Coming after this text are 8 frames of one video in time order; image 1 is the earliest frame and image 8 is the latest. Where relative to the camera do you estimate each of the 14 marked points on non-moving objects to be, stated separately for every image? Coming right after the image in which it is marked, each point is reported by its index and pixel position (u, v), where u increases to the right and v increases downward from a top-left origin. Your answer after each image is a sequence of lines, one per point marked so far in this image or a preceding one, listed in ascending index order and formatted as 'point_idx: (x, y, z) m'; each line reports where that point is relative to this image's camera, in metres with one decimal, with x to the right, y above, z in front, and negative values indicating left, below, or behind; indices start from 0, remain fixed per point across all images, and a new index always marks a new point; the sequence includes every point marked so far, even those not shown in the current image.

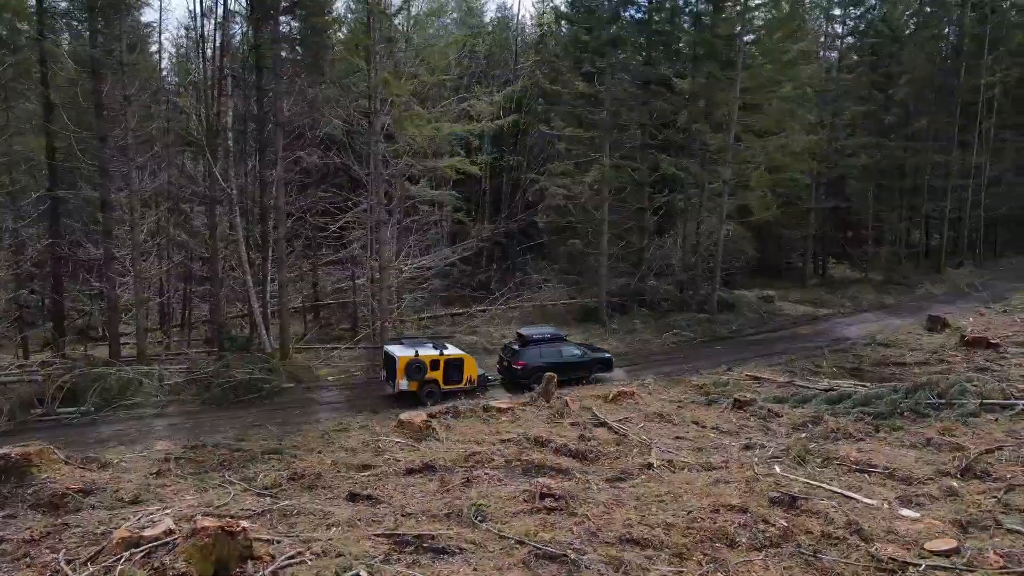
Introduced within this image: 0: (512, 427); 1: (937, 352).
0: (0.0, -2.2, +11.1) m
1: (+9.8, -1.5, +16.3) m
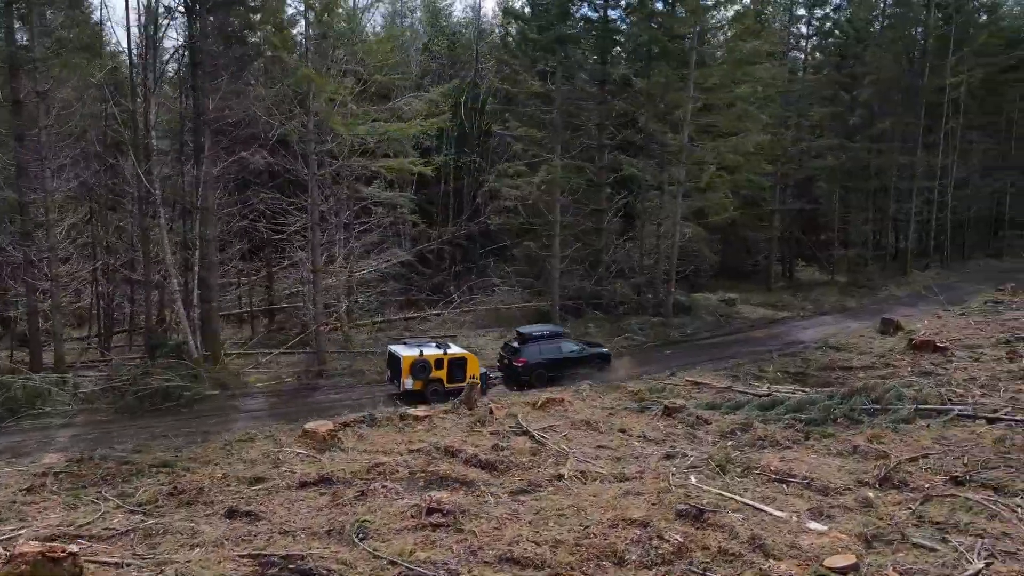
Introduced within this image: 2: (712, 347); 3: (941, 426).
0: (-1.3, -2.2, +10.7) m
1: (+8.5, -1.5, +16.0) m
2: (+5.4, -1.6, +18.8) m
3: (+6.9, -2.2, +11.4) m
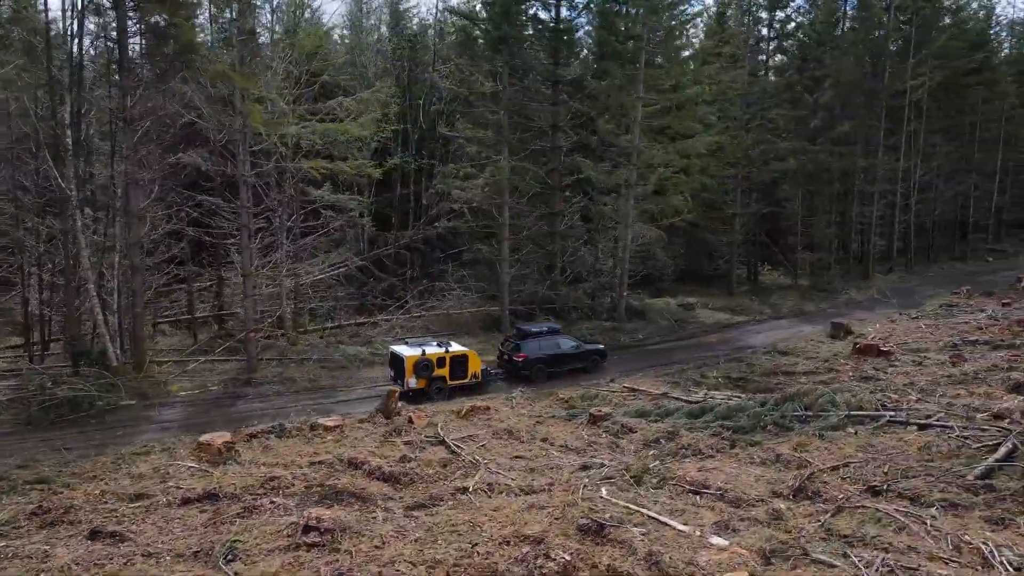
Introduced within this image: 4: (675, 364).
0: (-2.6, -2.3, +10.2) m
1: (+7.1, -1.6, +15.8) m
2: (+3.9, -1.7, +18.5) m
3: (+5.6, -2.3, +11.1) m
4: (+4.0, -1.8, +17.1) m
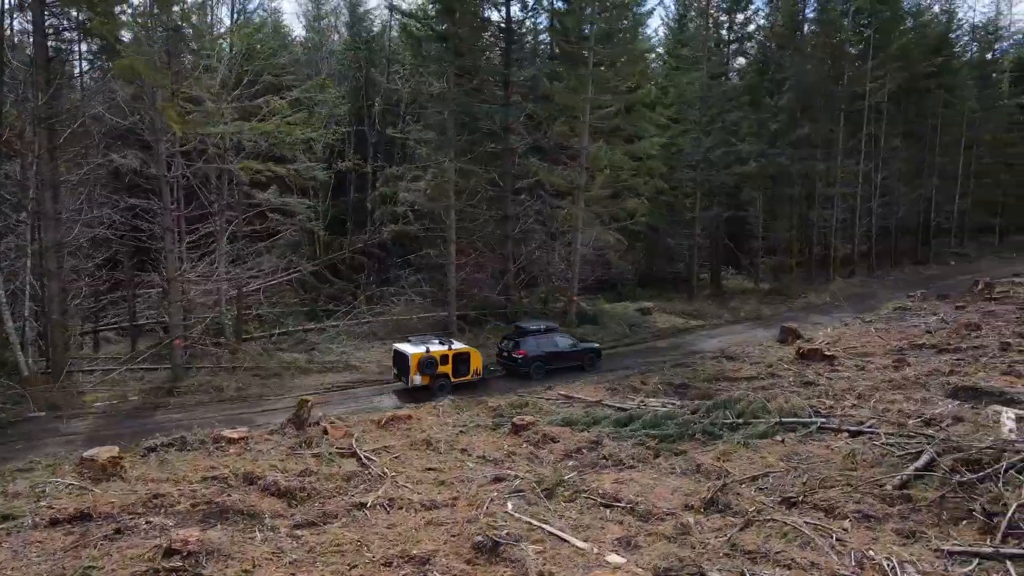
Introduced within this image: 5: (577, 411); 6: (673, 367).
0: (-3.8, -2.4, +9.7) m
1: (+5.7, -1.7, +15.5) m
2: (+2.5, -1.8, +18.1) m
3: (+4.3, -2.3, +10.7) m
4: (+2.6, -1.9, +16.7) m
5: (+1.2, -2.2, +12.4) m
6: (+3.8, -1.8, +16.5) m
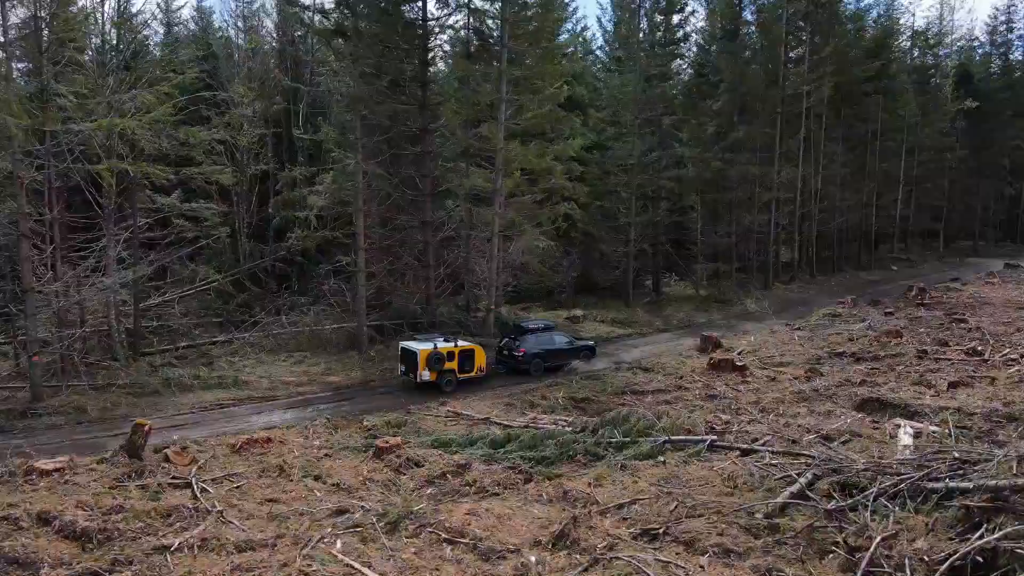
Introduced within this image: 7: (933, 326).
0: (-5.7, -2.5, +8.6) m
1: (+3.6, -1.9, +14.7) m
2: (+0.3, -2.0, +17.2) m
3: (+2.4, -2.4, +9.9) m
4: (+0.4, -2.1, +15.8) m
5: (-0.9, -2.3, +11.5) m
6: (+1.6, -2.0, +15.6) m
7: (+10.9, -1.0, +18.2) m
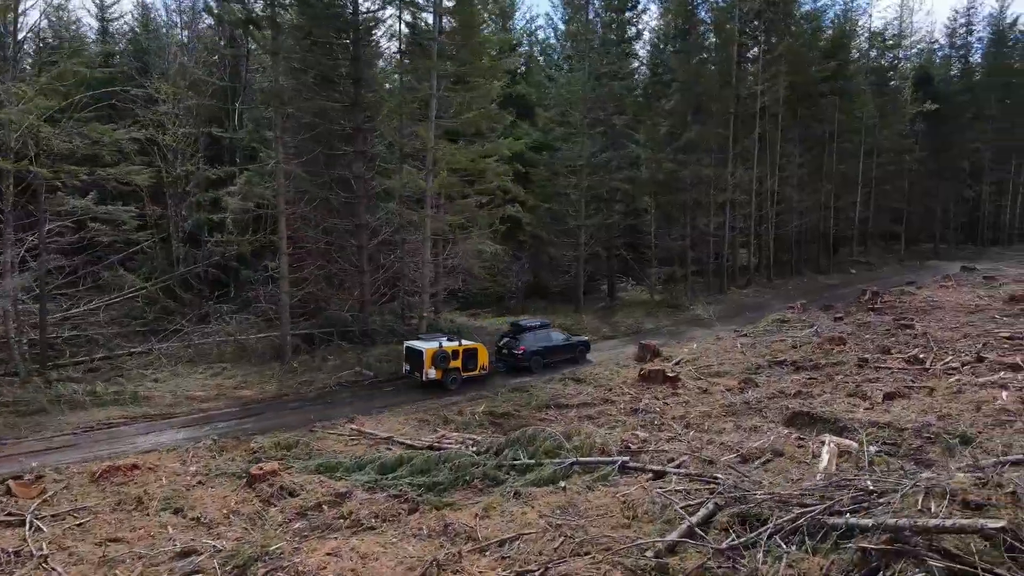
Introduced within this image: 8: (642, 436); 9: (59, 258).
0: (-7.1, -2.7, +7.5) m
1: (+2.0, -2.0, +13.9) m
2: (-1.4, -2.1, +16.3) m
3: (+0.9, -2.5, +9.1) m
4: (-1.2, -2.3, +14.9) m
5: (-2.4, -2.5, +10.5) m
6: (0.0, -2.2, +14.7) m
7: (+9.2, -1.1, +17.6) m
8: (+2.1, -2.3, +11.0) m
9: (-12.6, +0.8, +19.5) m
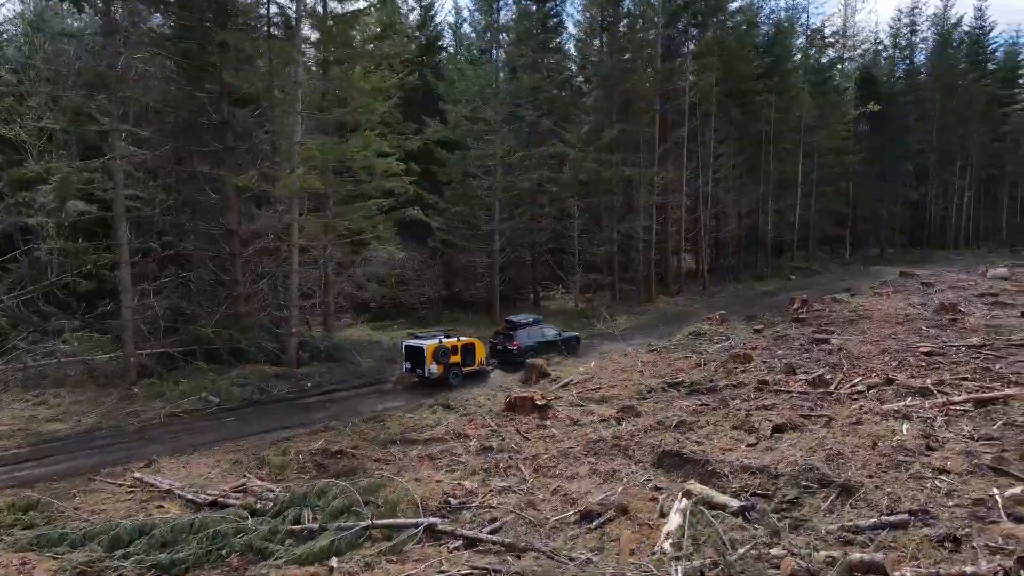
0: (-9.5, -2.9, +5.2) m
1: (-0.6, -2.2, +12.0) m
2: (-4.1, -2.4, +14.2) m
3: (-1.5, -2.8, +7.1) m
4: (-3.9, -2.5, +12.8) m
5: (-4.8, -2.7, +8.4) m
6: (-2.7, -2.4, +12.7) m
7: (+6.4, -1.4, +16.0) m
8: (-0.4, -2.5, +9.0) m
9: (-15.4, +0.5, +17.0) m
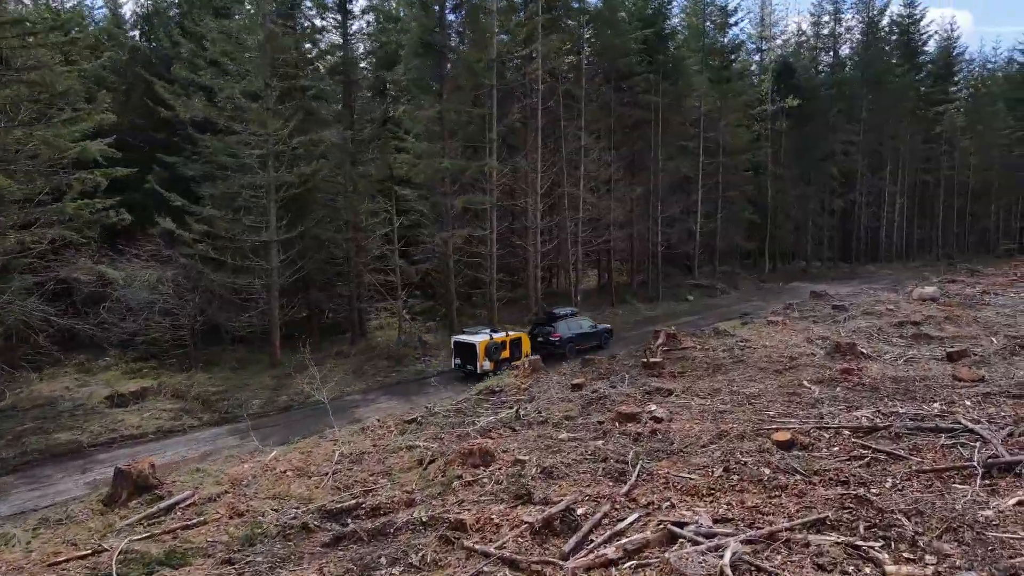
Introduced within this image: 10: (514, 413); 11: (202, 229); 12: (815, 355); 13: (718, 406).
0: (-14.2, -3.5, -1.6) m
1: (-5.7, -2.8, +5.6) m
2: (-9.3, -3.1, +7.7) m
3: (-6.3, -3.3, +0.7) m
4: (-9.0, -3.2, +6.3) m
5: (-9.7, -3.3, +1.8) m
6: (-7.8, -3.0, +6.3) m
7: (+1.1, -2.0, +10.0) m
8: (-5.3, -3.1, +2.7) m
9: (-20.7, -0.3, +9.9) m
10: (0.0, -2.0, +11.7) m
11: (-8.3, +1.6, +18.7) m
12: (+6.3, -1.4, +14.5) m
13: (+3.2, -1.8, +10.8) m
